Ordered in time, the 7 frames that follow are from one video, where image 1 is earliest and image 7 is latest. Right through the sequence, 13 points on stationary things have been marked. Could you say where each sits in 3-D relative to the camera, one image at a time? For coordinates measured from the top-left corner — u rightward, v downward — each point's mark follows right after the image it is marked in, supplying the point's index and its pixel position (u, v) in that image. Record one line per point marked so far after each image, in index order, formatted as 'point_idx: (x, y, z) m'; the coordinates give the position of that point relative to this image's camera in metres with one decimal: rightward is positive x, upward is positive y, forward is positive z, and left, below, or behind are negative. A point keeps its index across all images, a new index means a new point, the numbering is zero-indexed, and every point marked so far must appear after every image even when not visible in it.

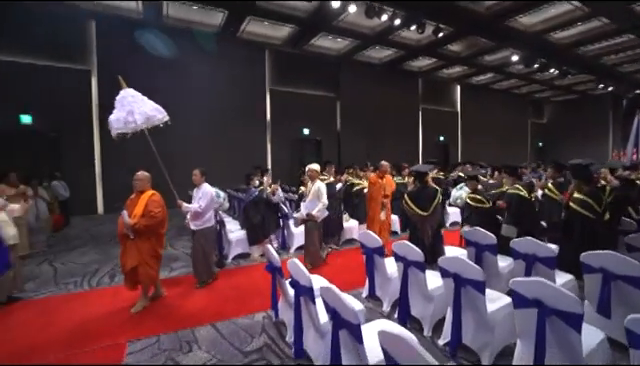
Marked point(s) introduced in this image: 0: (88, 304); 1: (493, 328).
0: (-3.2, -1.7, +4.3) m
1: (+1.4, -1.2, +2.6) m
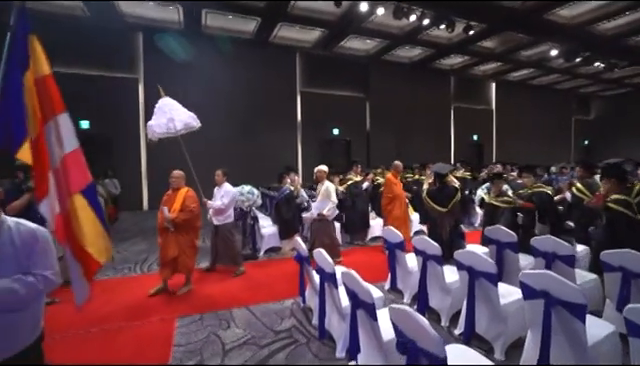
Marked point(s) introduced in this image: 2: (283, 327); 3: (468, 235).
0: (-2.9, -1.6, +4.9) m
1: (+1.6, -1.2, +2.7) m
2: (-0.4, -1.5, +3.3) m
3: (+3.4, -1.2, +7.2) m
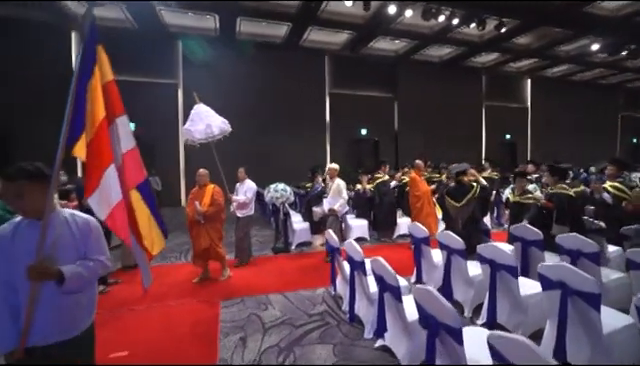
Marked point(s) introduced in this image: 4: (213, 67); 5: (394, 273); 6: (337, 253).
0: (-2.4, -1.6, +5.4) m
1: (+1.9, -1.2, +2.9) m
2: (0.0, -1.5, +3.6) m
3: (+4.1, -1.2, +7.2) m
4: (-3.7, +4.1, +10.8) m
5: (+0.6, -0.7, +2.5) m
6: (+0.2, -0.8, +3.7) m
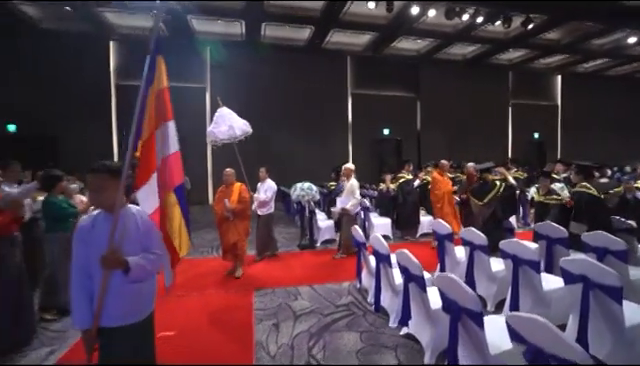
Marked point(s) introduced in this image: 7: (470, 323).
0: (-1.9, -1.6, +5.8) m
1: (+2.2, -1.1, +2.9) m
2: (+0.3, -1.5, +3.8) m
3: (+4.6, -1.2, +7.1) m
4: (-2.9, +4.1, +11.2) m
5: (+0.8, -0.7, +2.6) m
6: (+0.5, -0.8, +3.9) m
7: (+1.0, -0.9, +2.1) m
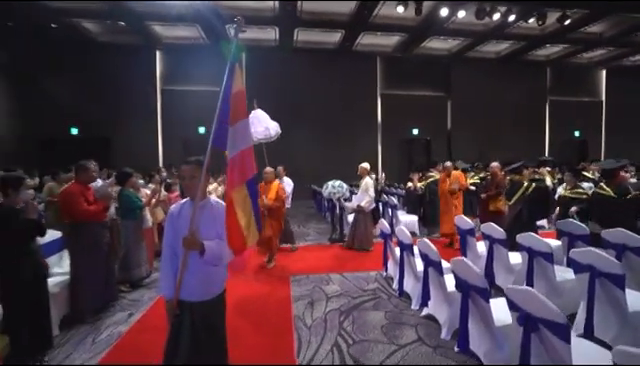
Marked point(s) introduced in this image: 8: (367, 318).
0: (-1.3, -1.5, +6.4) m
1: (+2.5, -1.1, +3.2) m
2: (+0.7, -1.4, +4.2) m
3: (+5.3, -1.2, +7.1) m
4: (-1.7, +4.2, +11.9) m
5: (+1.1, -0.6, +3.0) m
6: (+0.9, -0.8, +4.3) m
7: (+1.2, -0.9, +2.4) m
8: (+0.5, -1.5, +3.4) m
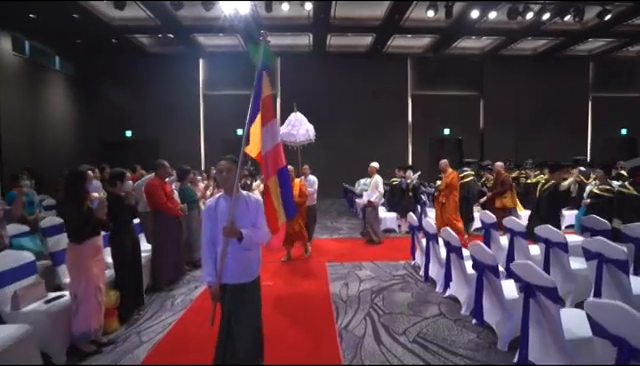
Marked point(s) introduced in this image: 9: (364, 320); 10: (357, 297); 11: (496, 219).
0: (-0.6, -1.5, +7.1) m
1: (+2.9, -1.1, +3.5) m
2: (+1.2, -1.4, +4.7) m
3: (+6.1, -1.1, +7.1) m
4: (-0.5, +4.2, +12.5) m
5: (+1.5, -0.6, +3.4) m
6: (+1.5, -0.7, +4.7) m
7: (+1.6, -0.9, +2.8) m
8: (+0.9, -1.4, +3.9) m
9: (+0.5, -1.5, +3.3) m
10: (+0.5, -1.4, +3.9) m
11: (+2.6, -0.5, +4.6) m
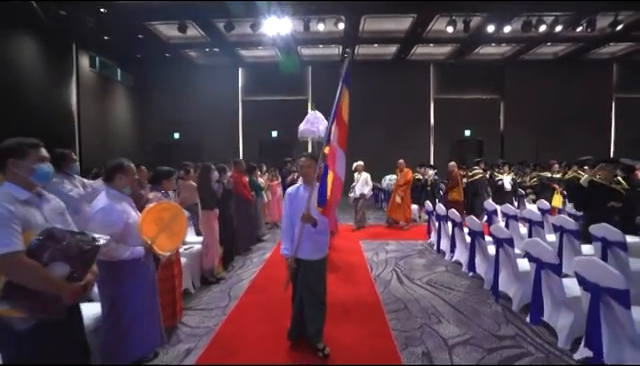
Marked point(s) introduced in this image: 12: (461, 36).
0: (+0.2, -1.3, +8.5) m
1: (+3.5, -1.0, +4.7) m
2: (+1.9, -1.3, +6.0) m
3: (+6.9, -1.1, +8.1) m
4: (+0.8, +4.4, +13.9) m
5: (+2.1, -0.5, +4.7) m
6: (+2.1, -0.6, +6.0) m
7: (+2.1, -0.8, +4.1) m
8: (+1.6, -1.3, +5.2) m
9: (+1.1, -1.4, +4.7) m
10: (+1.1, -1.3, +5.2) m
11: (+3.3, -0.5, +5.8) m
12: (+4.6, +4.6, +10.1) m
